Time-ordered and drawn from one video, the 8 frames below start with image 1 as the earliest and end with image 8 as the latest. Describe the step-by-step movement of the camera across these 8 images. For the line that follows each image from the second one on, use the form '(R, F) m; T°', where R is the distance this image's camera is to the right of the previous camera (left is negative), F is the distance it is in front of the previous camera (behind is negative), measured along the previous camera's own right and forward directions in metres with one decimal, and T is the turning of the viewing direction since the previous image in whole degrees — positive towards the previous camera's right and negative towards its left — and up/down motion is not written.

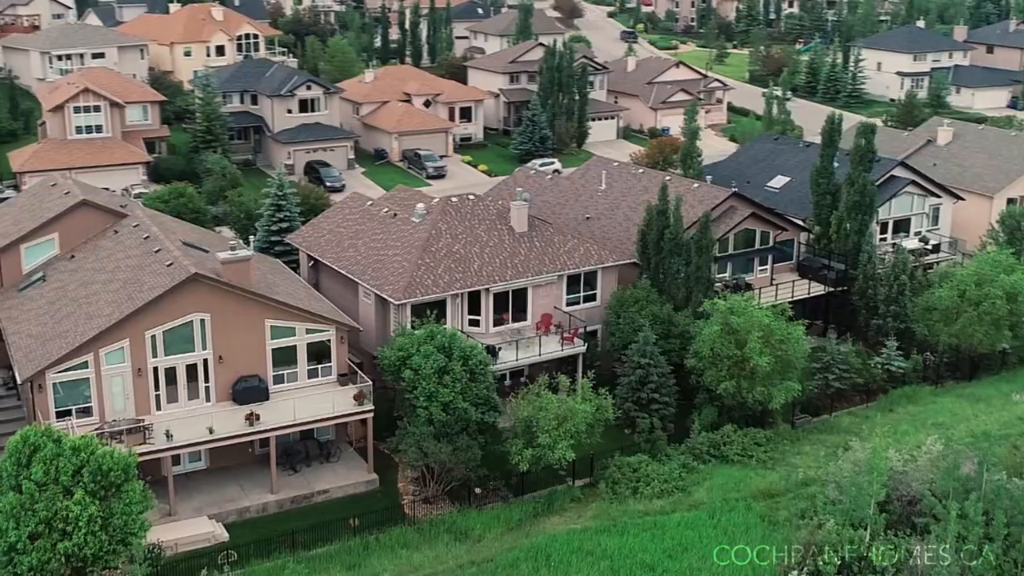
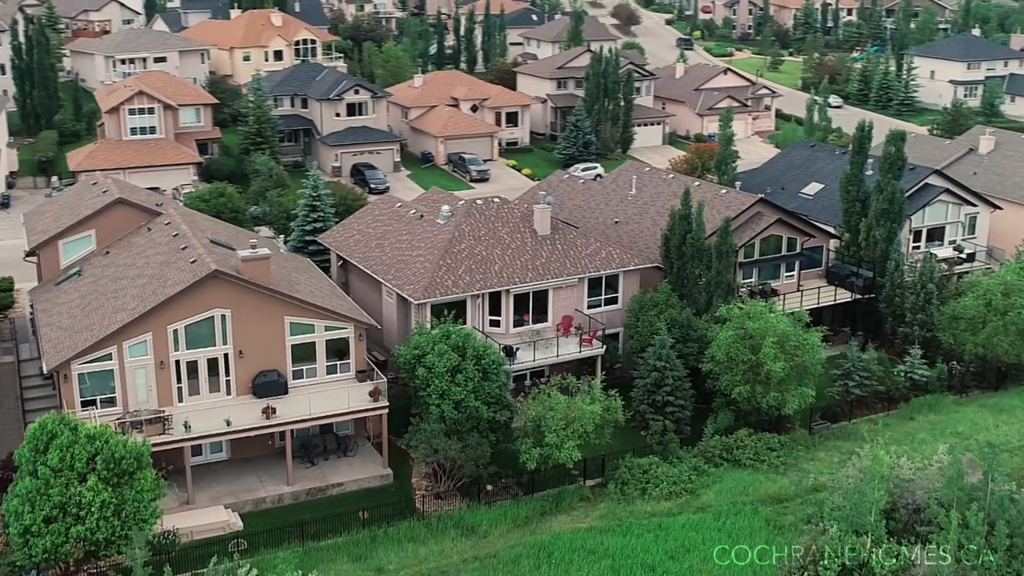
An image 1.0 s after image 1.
(+1.6, -0.4) m; -4°
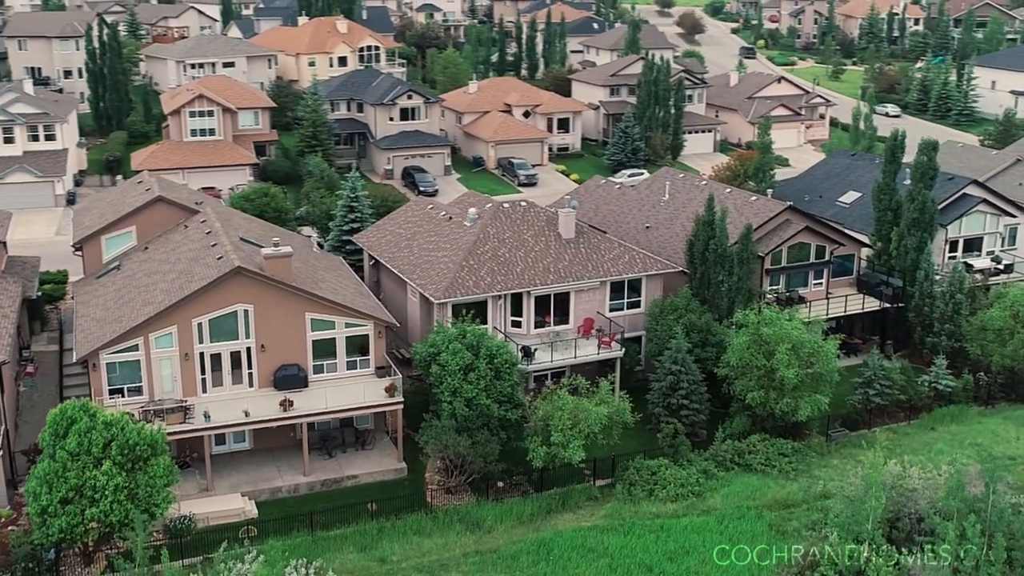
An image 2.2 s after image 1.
(+1.9, -0.5) m; -4°
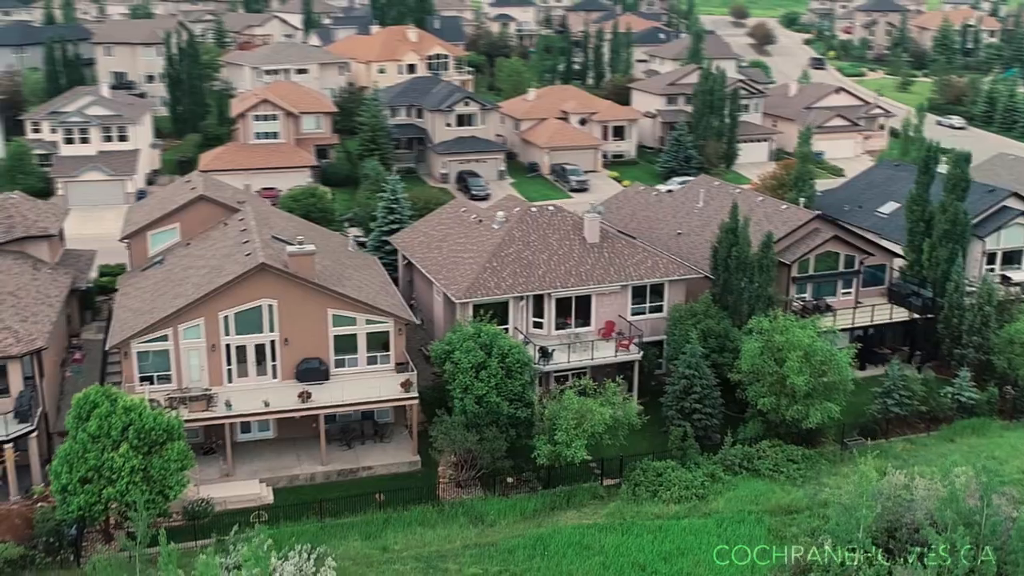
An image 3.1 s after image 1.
(+2.2, -0.6) m; -5°
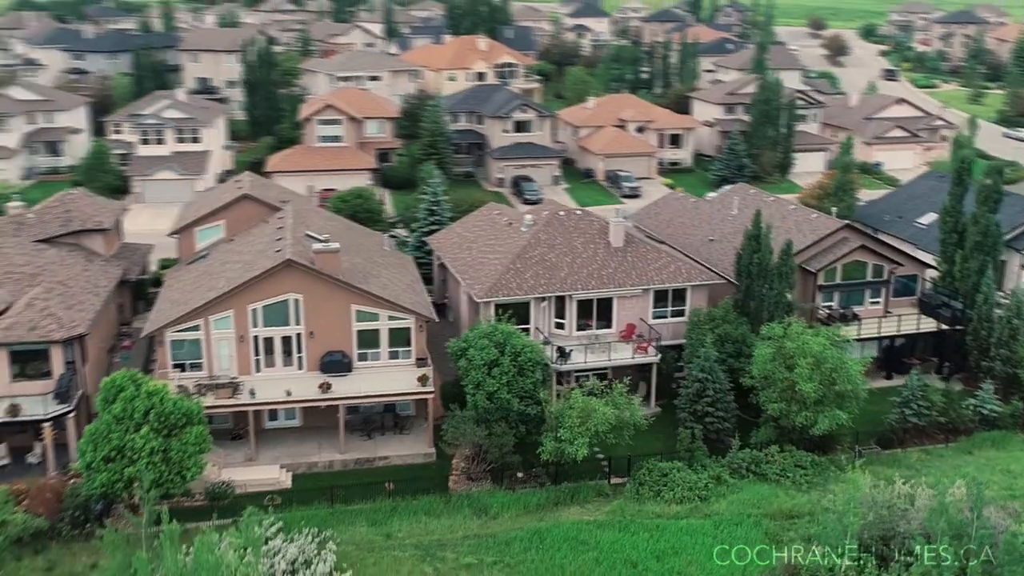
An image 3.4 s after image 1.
(+2.3, -0.6) m; -5°
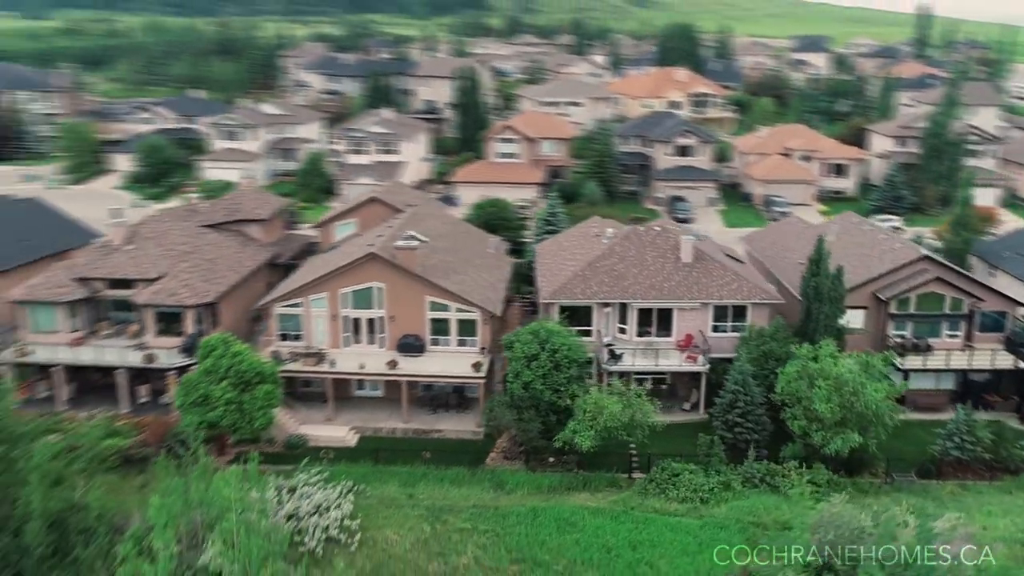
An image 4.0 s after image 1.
(+7.5, -1.6) m; -15°
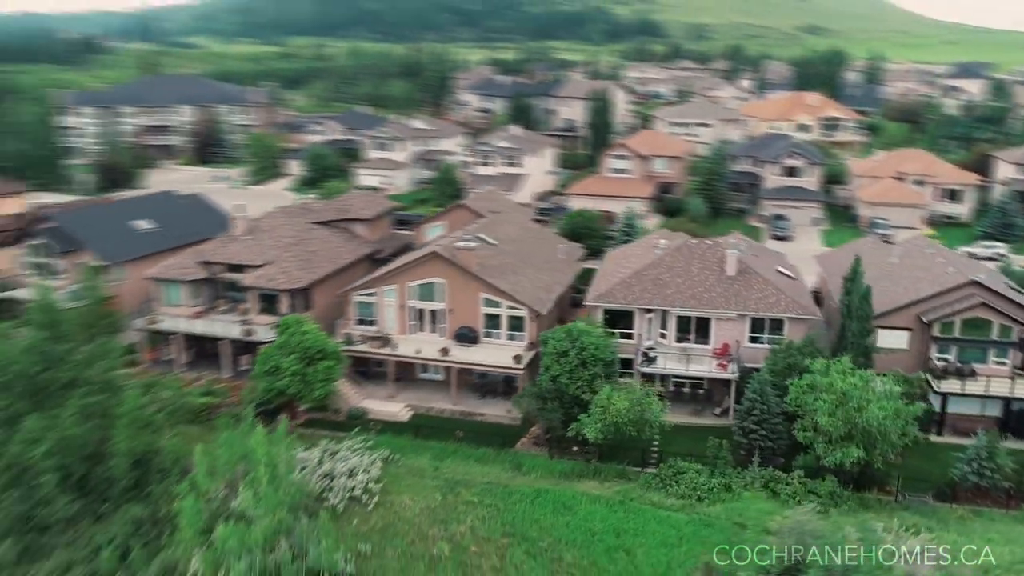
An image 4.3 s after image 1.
(+6.3, -2.1) m; -12°
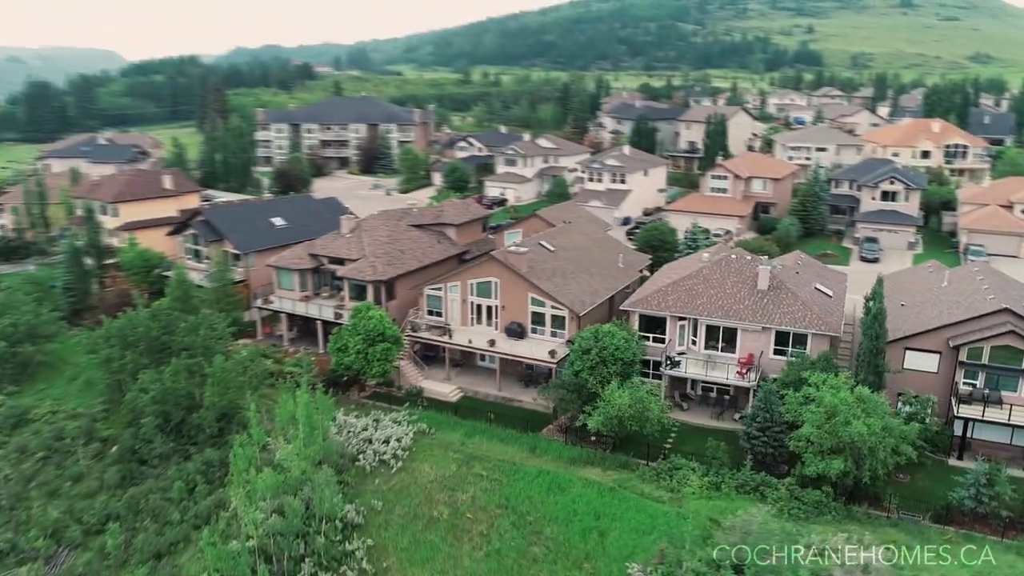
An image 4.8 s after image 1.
(+8.0, -2.6) m; -13°
